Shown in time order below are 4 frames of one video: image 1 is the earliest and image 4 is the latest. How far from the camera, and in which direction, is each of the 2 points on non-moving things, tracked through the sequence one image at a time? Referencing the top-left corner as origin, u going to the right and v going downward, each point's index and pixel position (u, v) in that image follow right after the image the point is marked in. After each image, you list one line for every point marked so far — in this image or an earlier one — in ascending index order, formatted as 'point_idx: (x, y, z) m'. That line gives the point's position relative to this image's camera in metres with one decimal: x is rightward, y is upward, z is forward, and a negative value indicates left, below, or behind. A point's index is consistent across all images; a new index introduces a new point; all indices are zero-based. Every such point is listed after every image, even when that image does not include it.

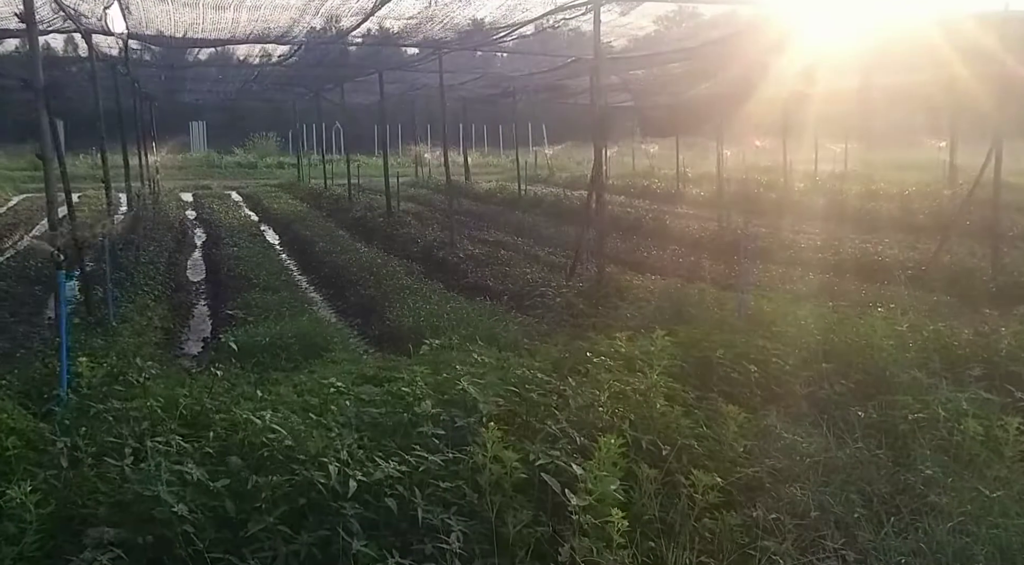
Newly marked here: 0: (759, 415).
0: (+1.3, -0.7, +4.7) m
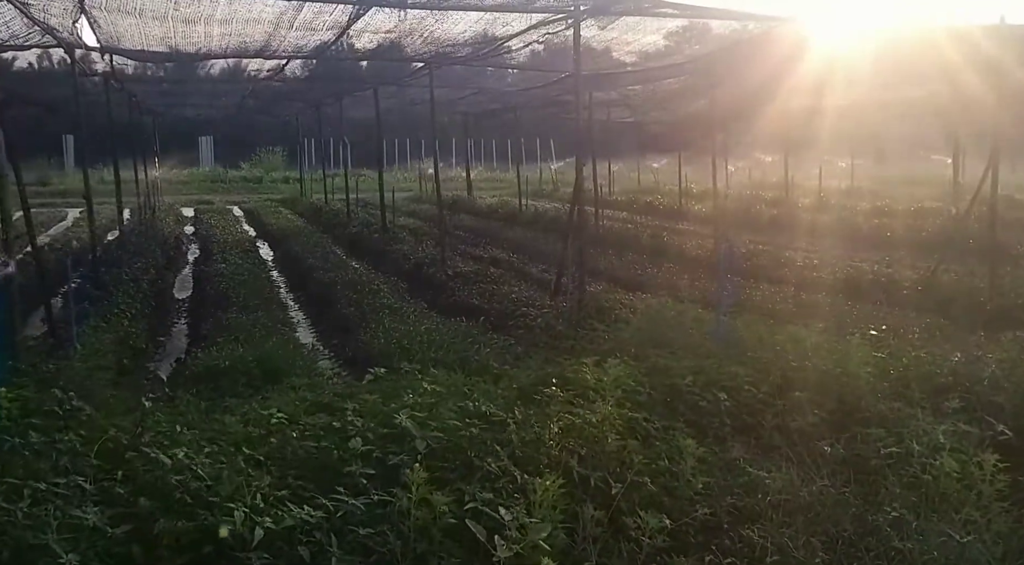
0: (+1.1, -0.8, +4.4) m
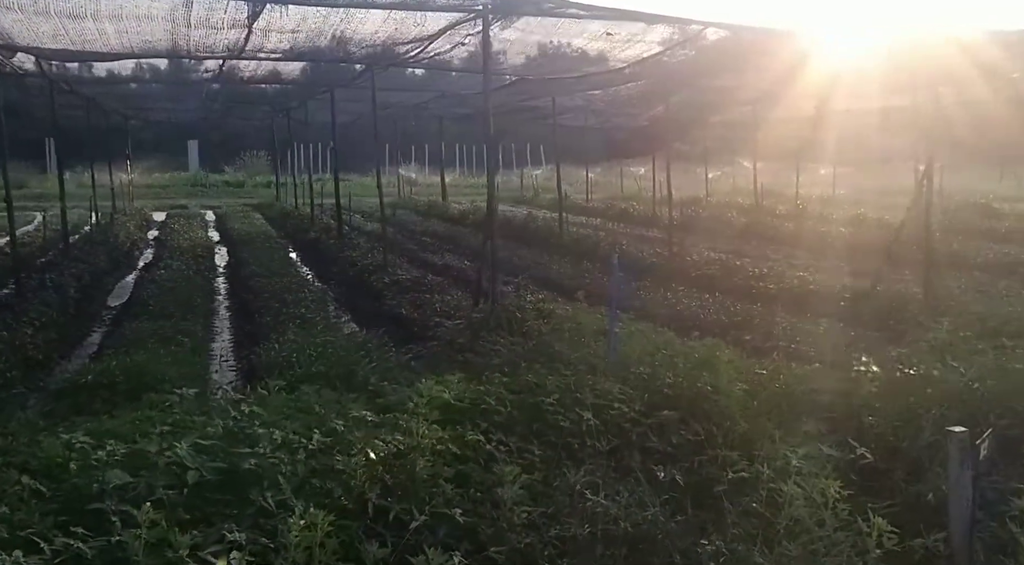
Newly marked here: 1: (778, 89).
0: (+0.3, -0.9, +4.2) m
1: (+4.4, +3.1, +14.7) m
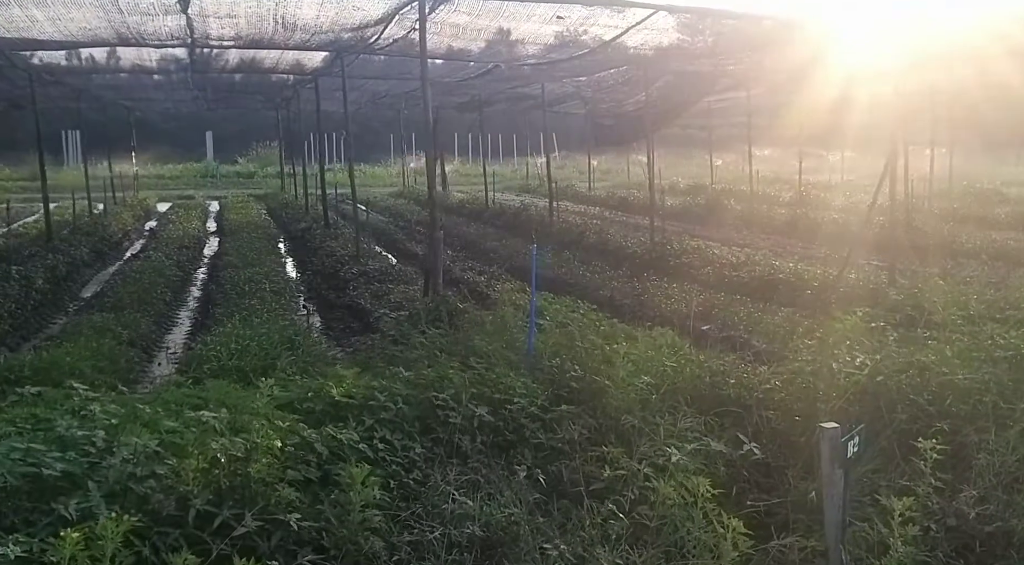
0: (-0.3, -0.9, +4.0) m
1: (+3.9, +3.3, +14.4) m
